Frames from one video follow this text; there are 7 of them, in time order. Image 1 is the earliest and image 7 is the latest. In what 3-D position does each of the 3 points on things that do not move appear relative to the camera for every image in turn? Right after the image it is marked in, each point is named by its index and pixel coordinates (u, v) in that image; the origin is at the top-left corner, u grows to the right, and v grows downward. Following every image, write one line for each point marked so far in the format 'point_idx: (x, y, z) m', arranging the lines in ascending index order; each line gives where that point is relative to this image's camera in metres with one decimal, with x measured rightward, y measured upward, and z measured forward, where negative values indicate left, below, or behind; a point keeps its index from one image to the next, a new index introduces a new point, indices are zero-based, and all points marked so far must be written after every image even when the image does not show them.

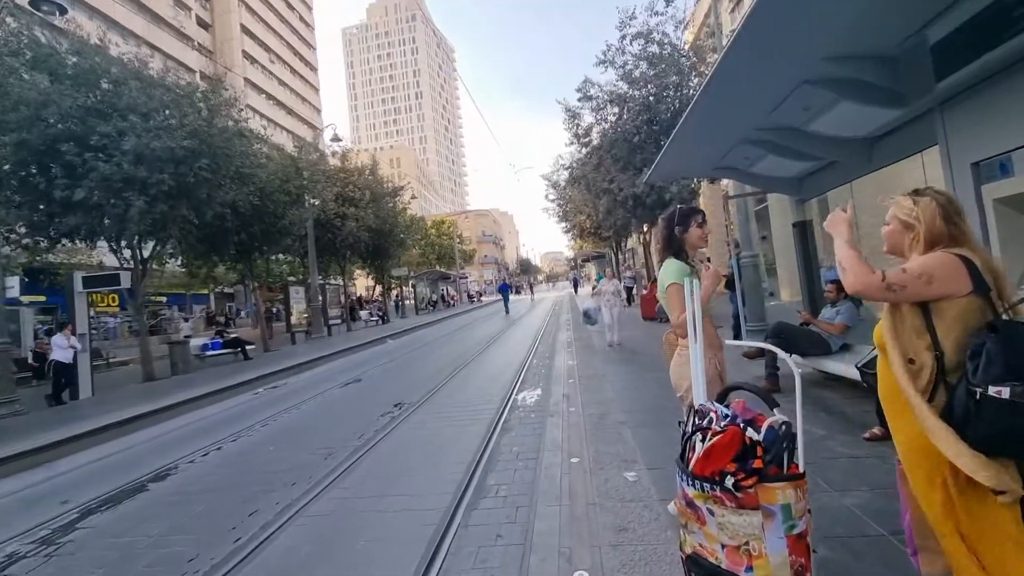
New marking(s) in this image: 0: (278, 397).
0: (-6.1, -2.8, +13.2) m
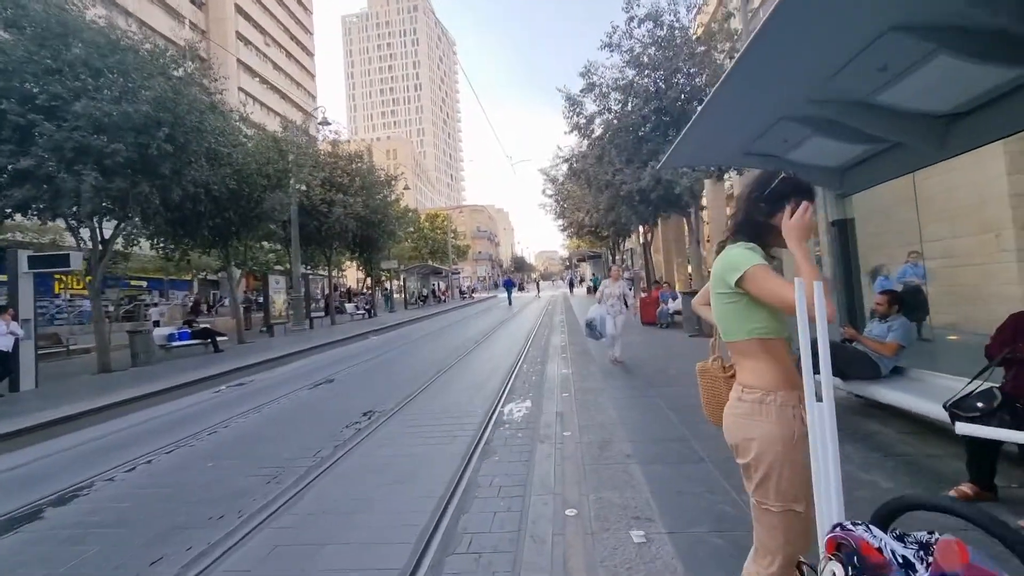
0: (-6.4, -2.6, +12.0) m
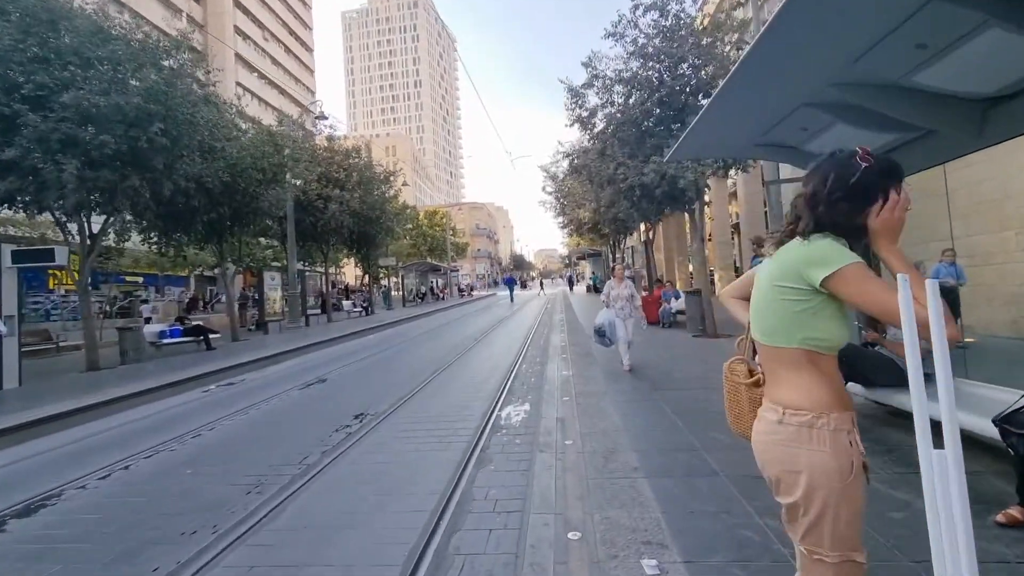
0: (-6.5, -2.5, +11.6) m
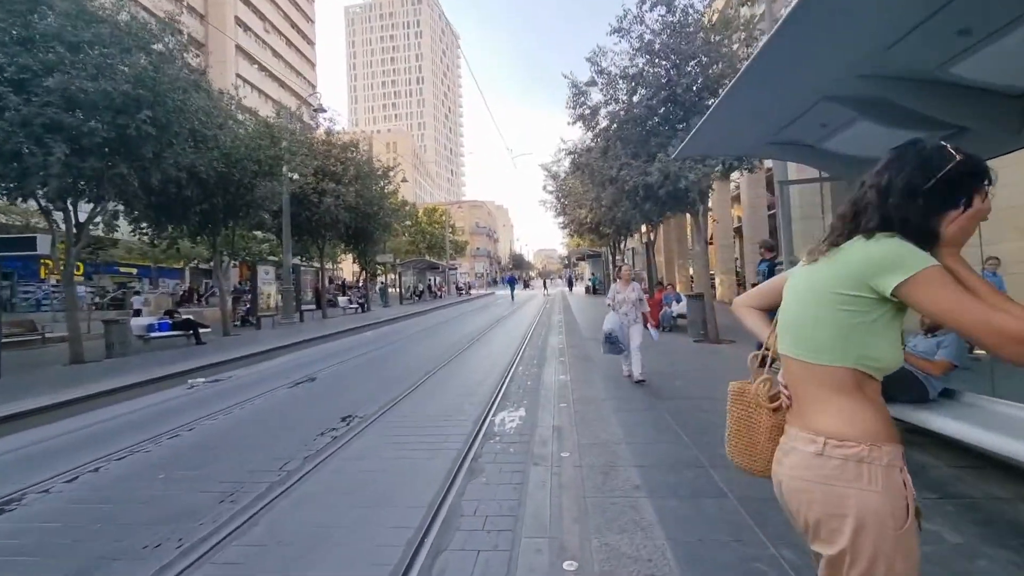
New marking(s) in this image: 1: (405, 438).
0: (-6.6, -2.3, +11.2) m
1: (-1.5, -2.1, +7.0) m
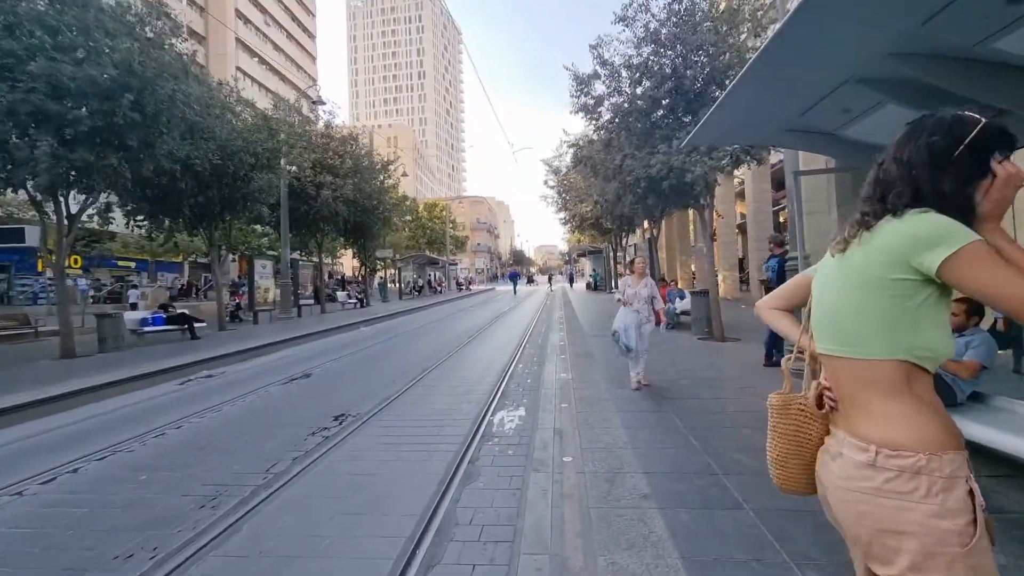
0: (-6.6, -2.2, +10.9) m
1: (-1.5, -2.0, +6.7) m
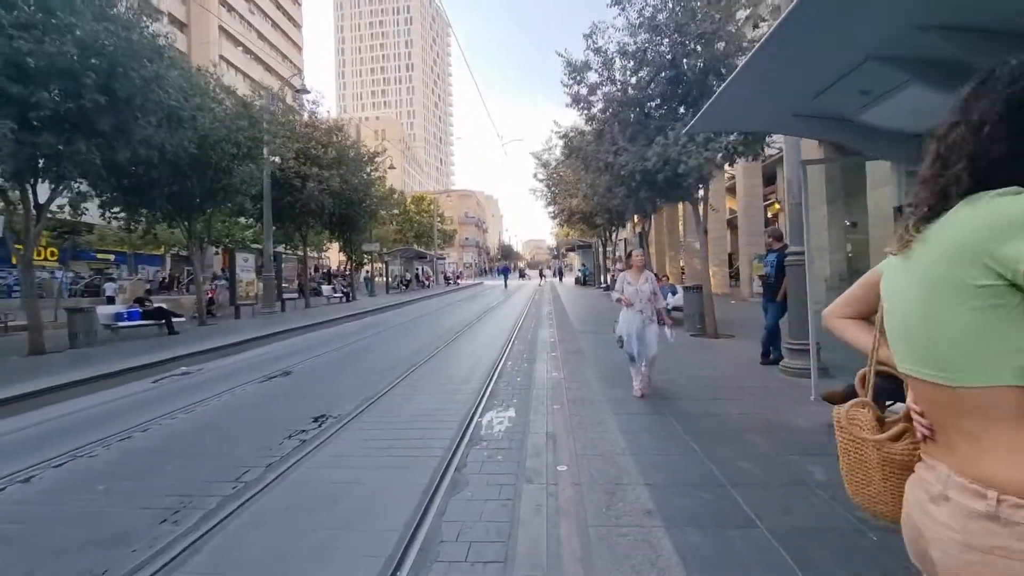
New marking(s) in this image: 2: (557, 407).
0: (-6.8, -2.1, +10.4) m
1: (-1.6, -1.9, +6.3) m
2: (+0.6, -1.6, +6.8) m
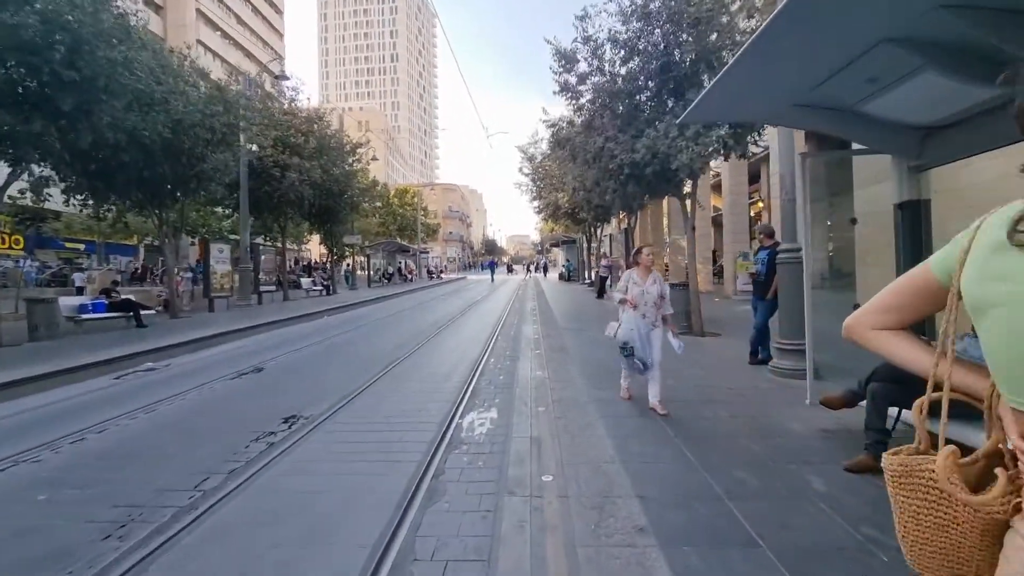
0: (-7.1, -1.9, +9.9) m
1: (-1.8, -1.9, +5.9) m
2: (+0.4, -1.6, +6.4) m
